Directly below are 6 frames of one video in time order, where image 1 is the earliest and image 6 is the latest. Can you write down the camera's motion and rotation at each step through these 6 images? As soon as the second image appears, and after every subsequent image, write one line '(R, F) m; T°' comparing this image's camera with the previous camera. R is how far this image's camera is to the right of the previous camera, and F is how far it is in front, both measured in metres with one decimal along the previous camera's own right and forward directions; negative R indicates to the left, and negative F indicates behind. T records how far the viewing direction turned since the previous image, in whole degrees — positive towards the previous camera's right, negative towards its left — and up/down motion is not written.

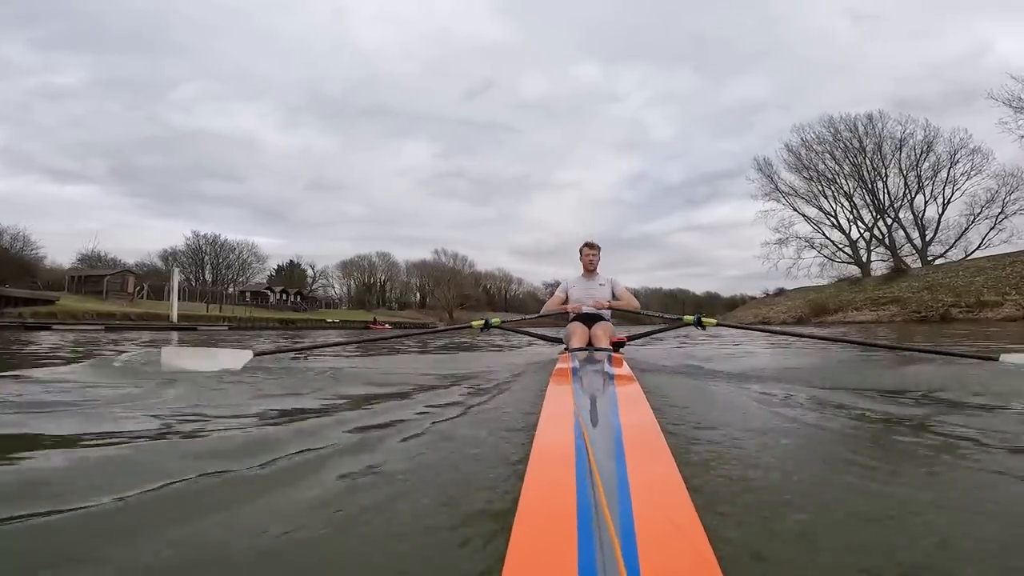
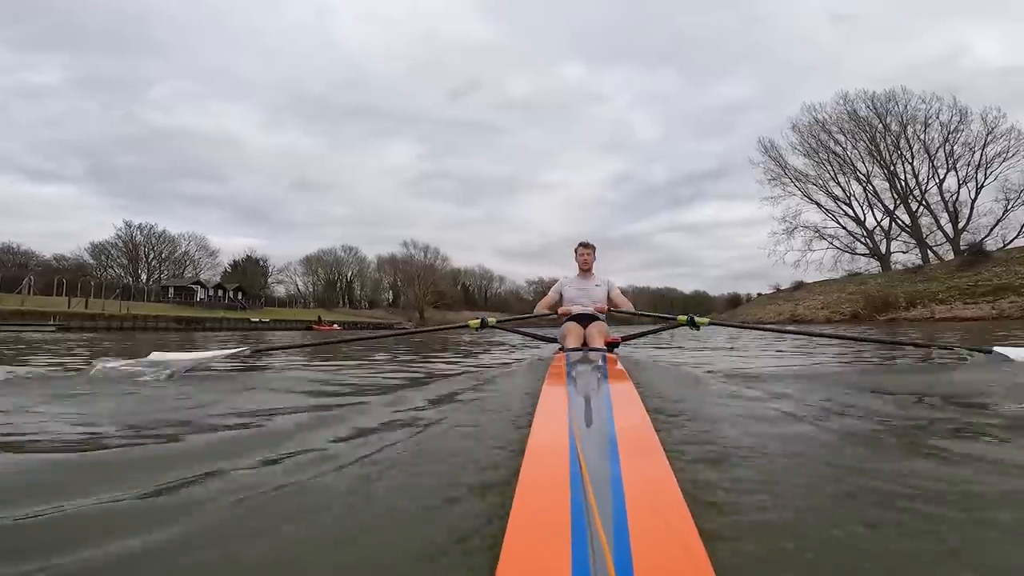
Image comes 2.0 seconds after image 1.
(+0.1, +1.6) m; +2°
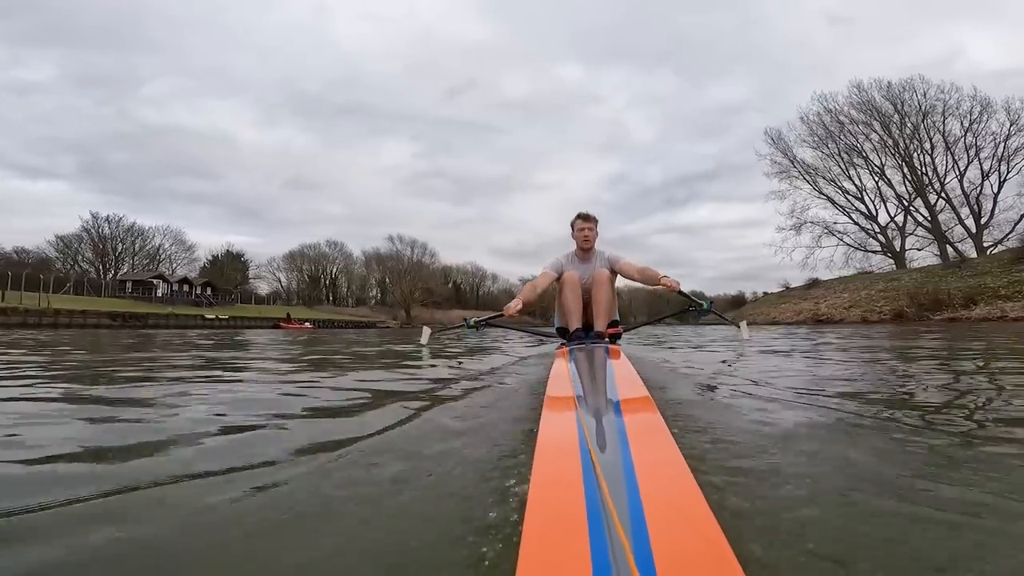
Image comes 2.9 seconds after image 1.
(+0.1, +0.7) m; +1°
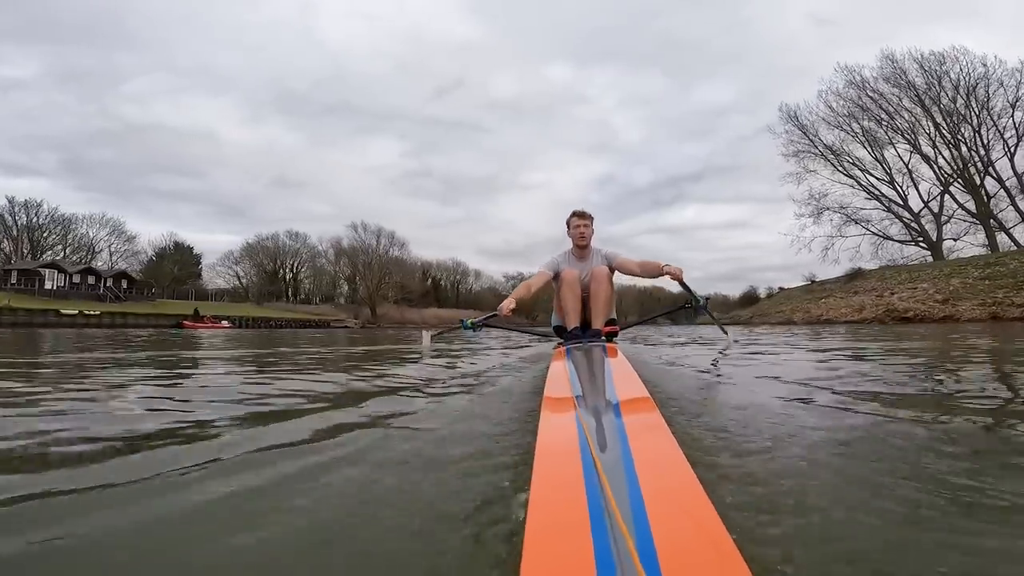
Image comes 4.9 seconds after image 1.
(+0.1, +1.5) m; +1°
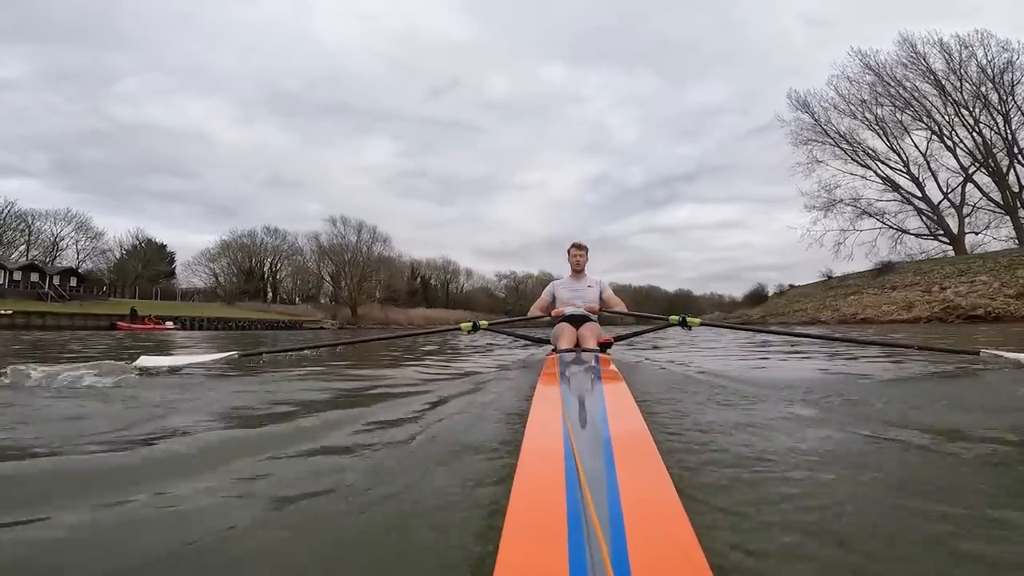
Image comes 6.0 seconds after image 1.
(+0.1, +0.7) m; +1°
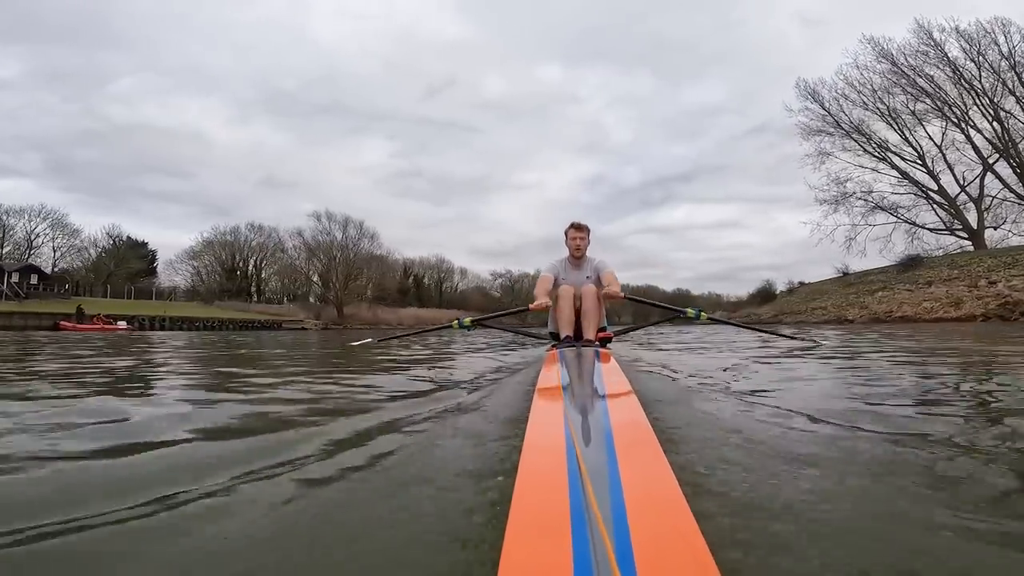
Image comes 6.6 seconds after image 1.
(0.0, +0.5) m; 0°
